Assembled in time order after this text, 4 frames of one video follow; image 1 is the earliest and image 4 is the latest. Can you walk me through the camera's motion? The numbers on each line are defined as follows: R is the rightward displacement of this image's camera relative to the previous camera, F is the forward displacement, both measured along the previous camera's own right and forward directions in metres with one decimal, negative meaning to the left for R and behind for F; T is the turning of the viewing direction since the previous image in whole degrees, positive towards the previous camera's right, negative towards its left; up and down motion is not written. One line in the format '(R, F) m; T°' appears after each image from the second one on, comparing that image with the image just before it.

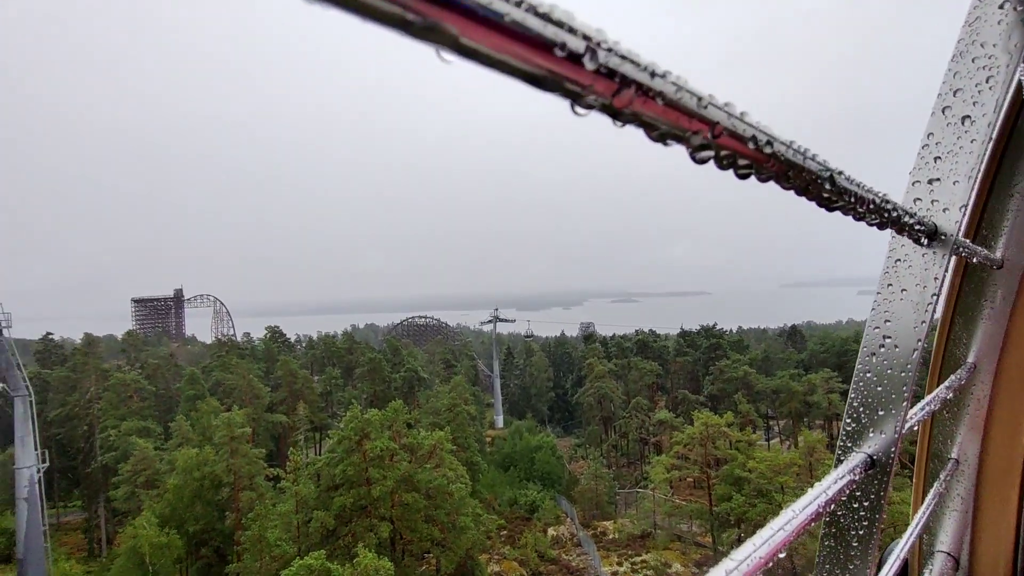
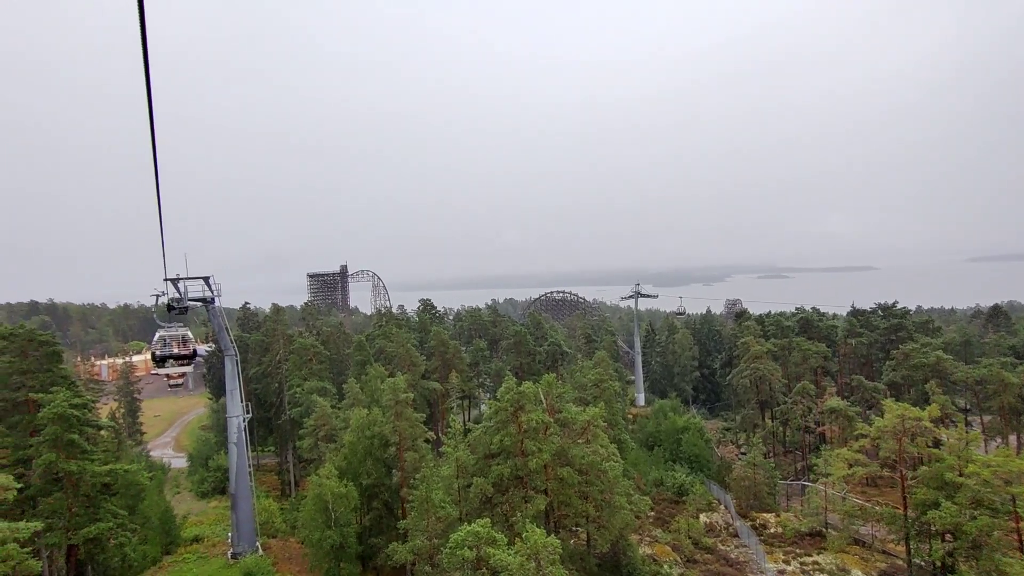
(-0.5, +0.5) m; -14°
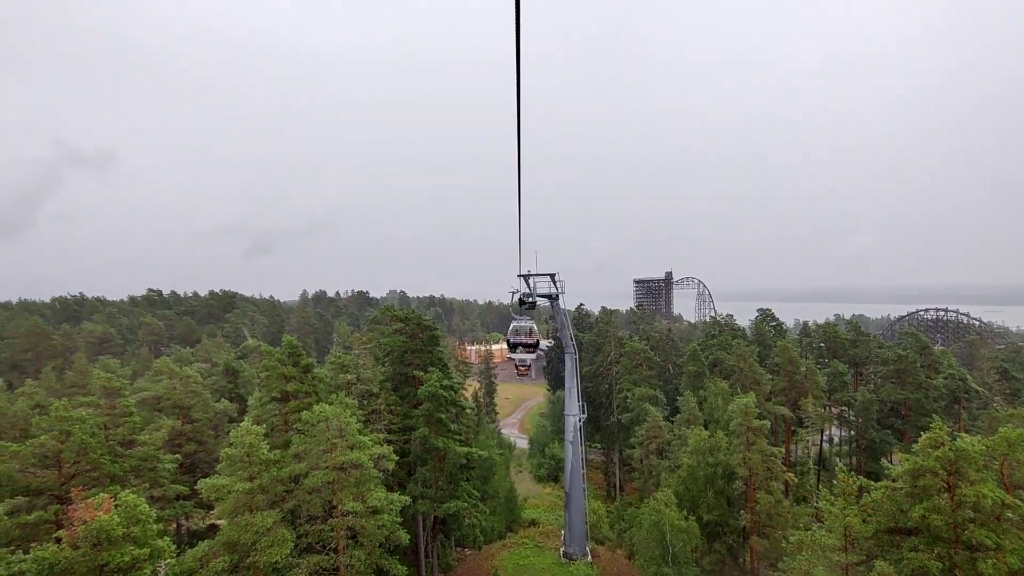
(-1.2, +1.9) m; -33°
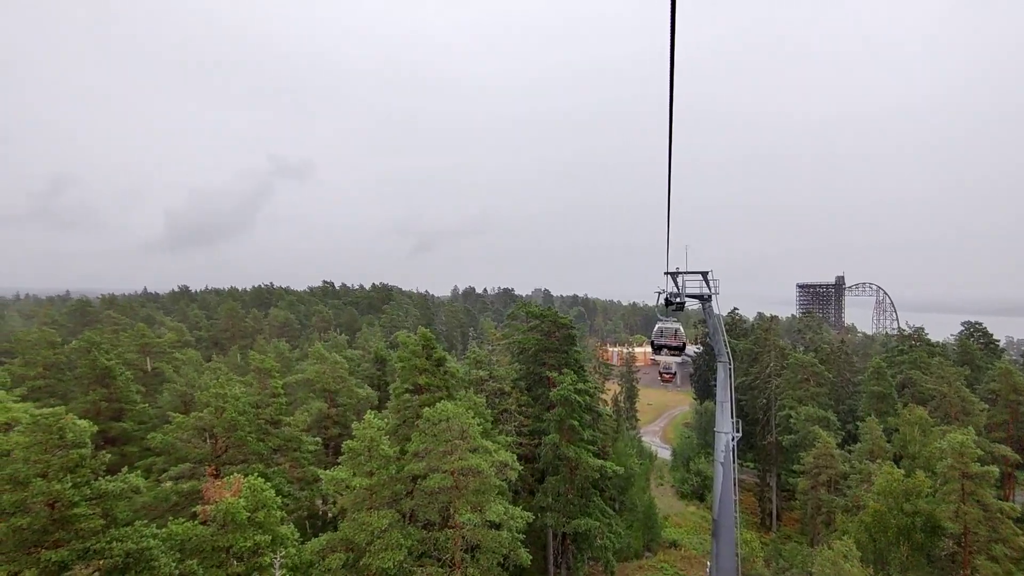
(0.0, +1.1) m; -15°
